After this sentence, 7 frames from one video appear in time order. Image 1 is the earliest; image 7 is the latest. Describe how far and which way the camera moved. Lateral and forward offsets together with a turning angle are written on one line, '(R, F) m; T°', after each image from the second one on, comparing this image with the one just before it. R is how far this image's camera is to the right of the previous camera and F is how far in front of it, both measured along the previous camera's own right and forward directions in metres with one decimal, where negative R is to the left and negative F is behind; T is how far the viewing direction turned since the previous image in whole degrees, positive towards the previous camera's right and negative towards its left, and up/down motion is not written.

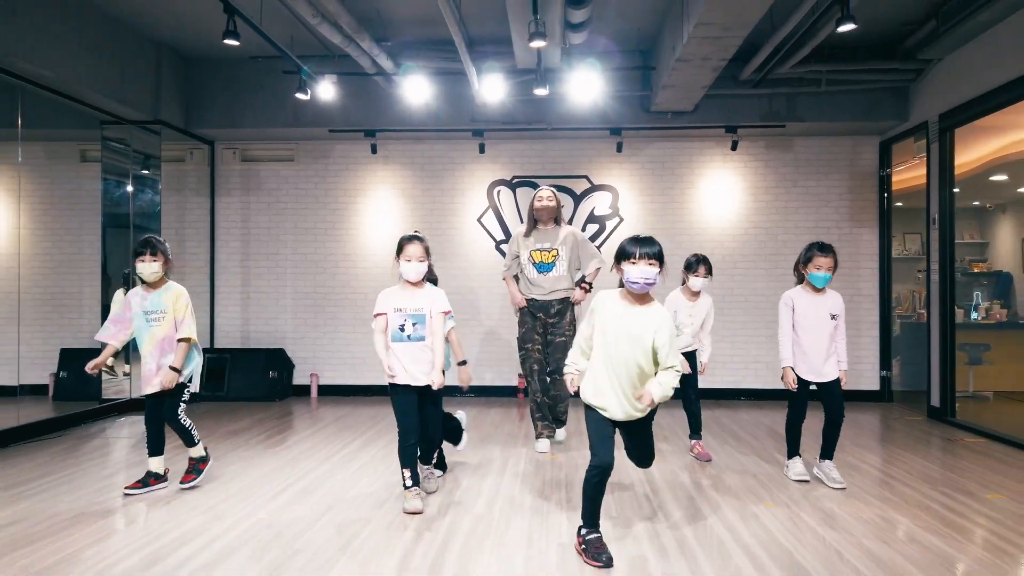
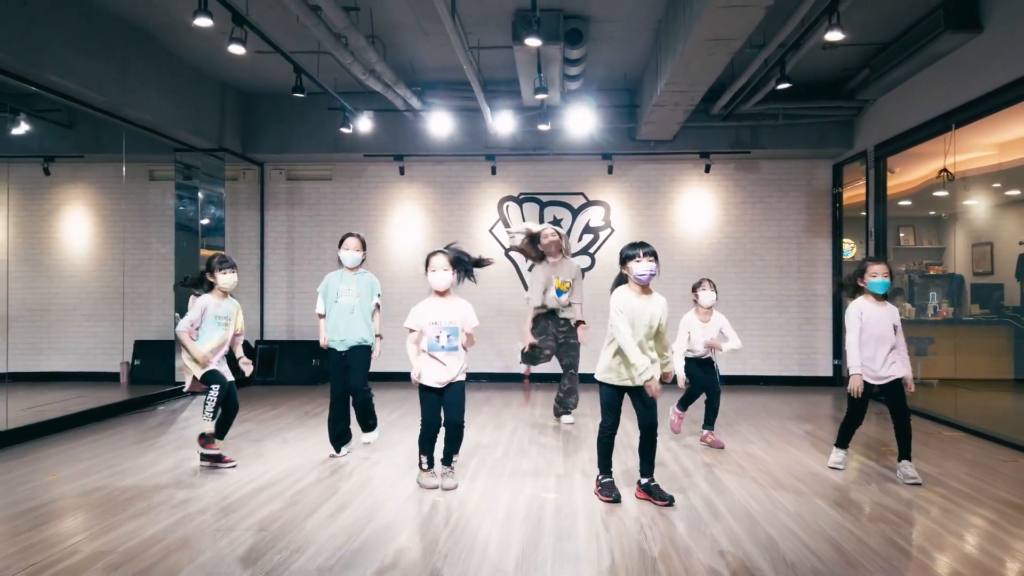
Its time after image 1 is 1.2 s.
(0.0, -0.9) m; 0°
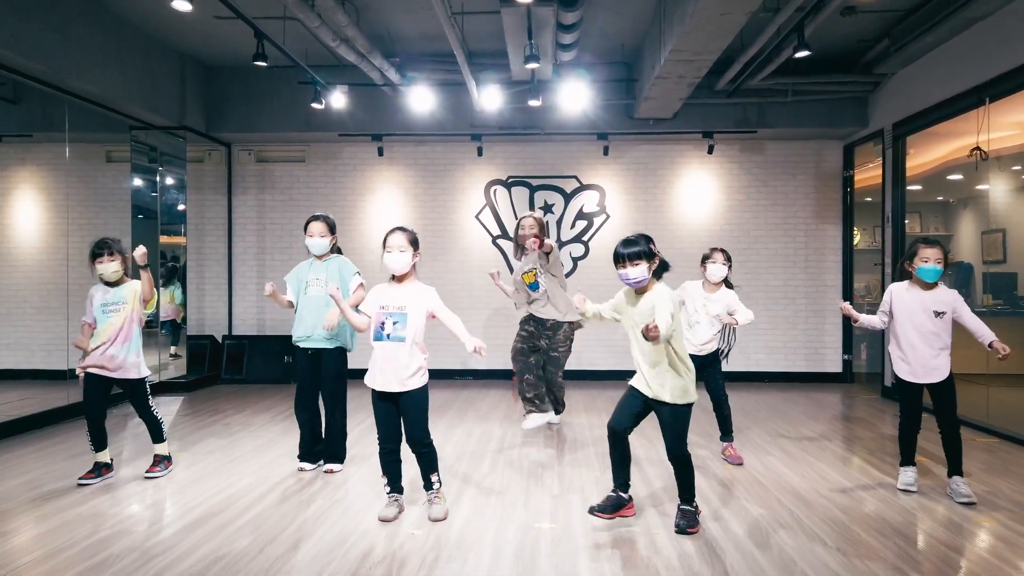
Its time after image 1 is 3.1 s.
(0.0, +0.5) m; +1°
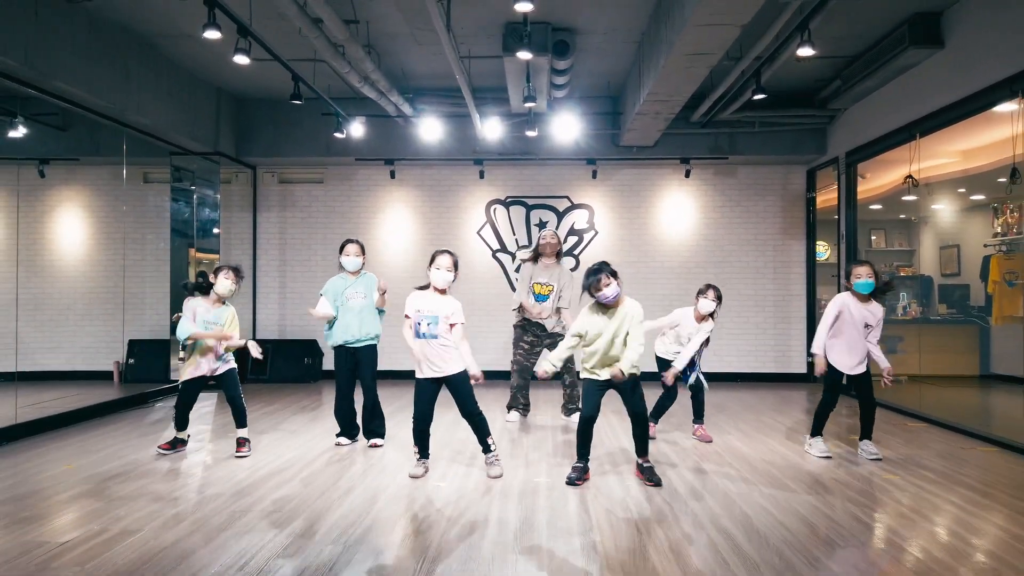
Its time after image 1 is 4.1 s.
(0.0, -0.7) m; +1°
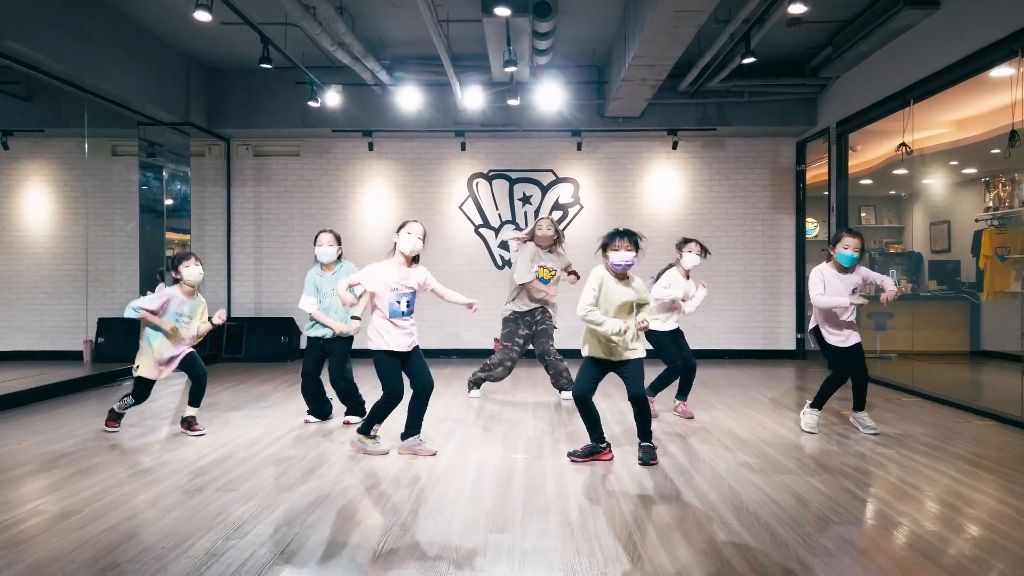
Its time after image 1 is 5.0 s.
(+0.1, +0.2) m; +1°
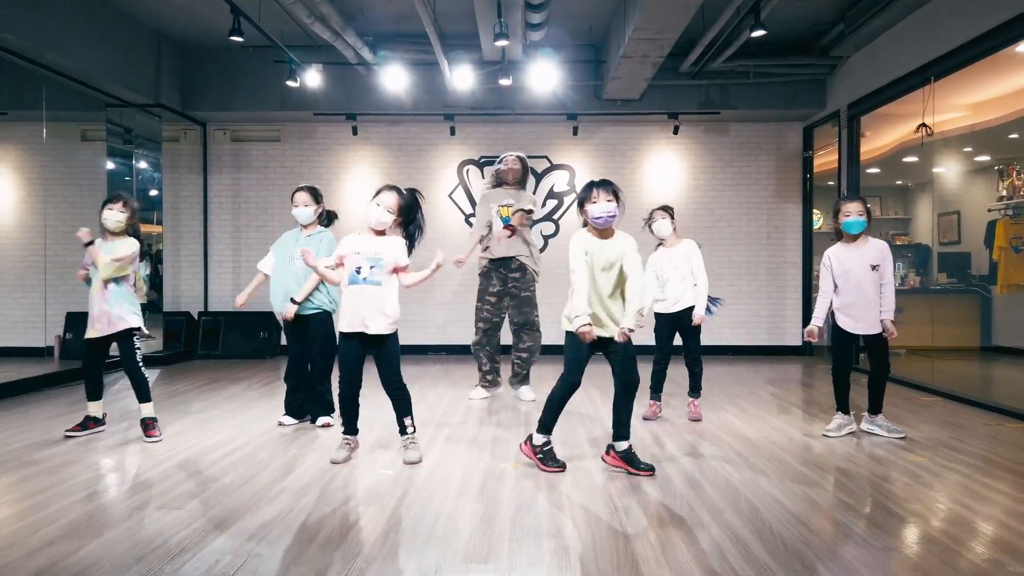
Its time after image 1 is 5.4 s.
(0.0, +0.3) m; 0°
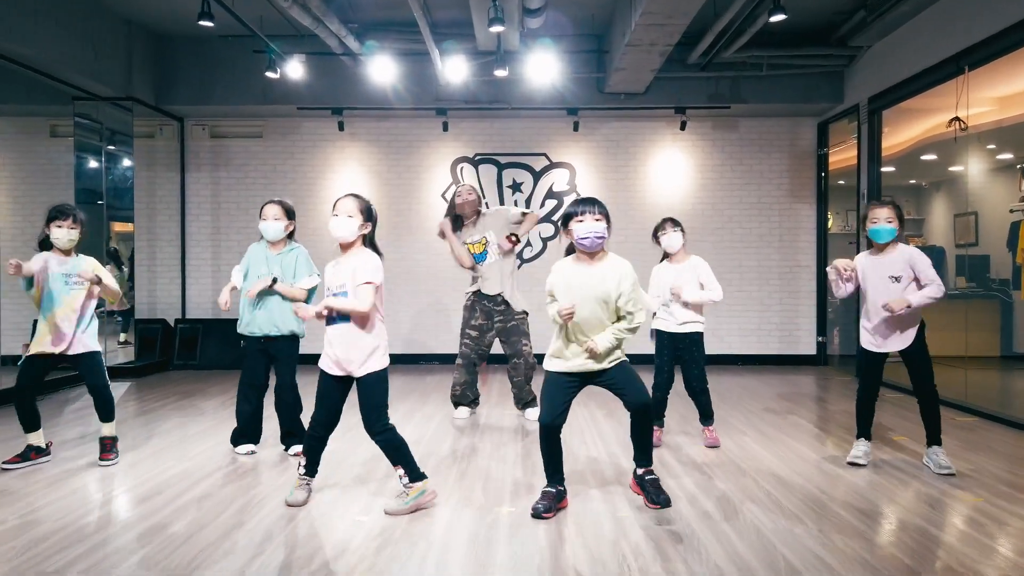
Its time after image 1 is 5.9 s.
(0.0, +0.4) m; 0°
